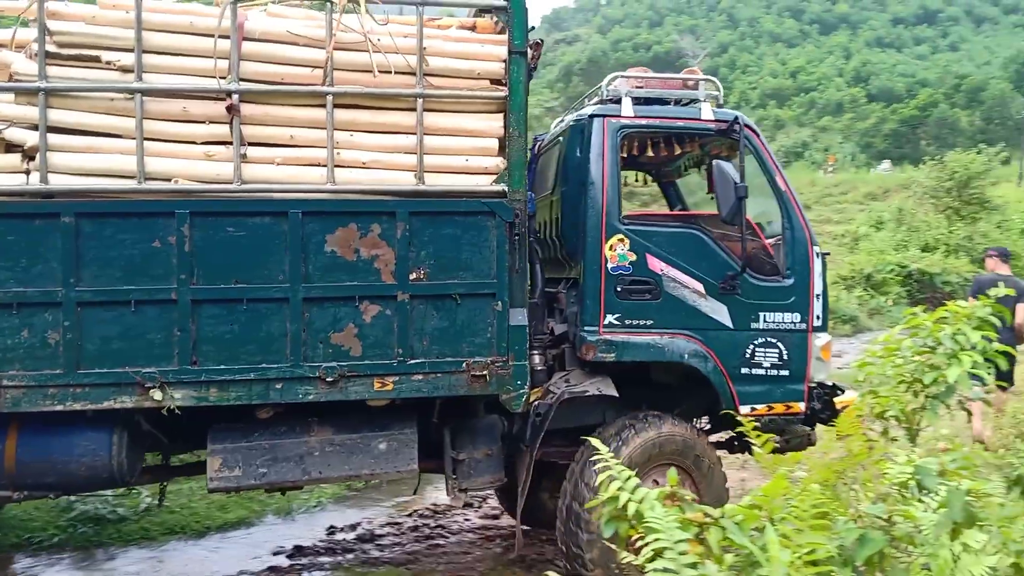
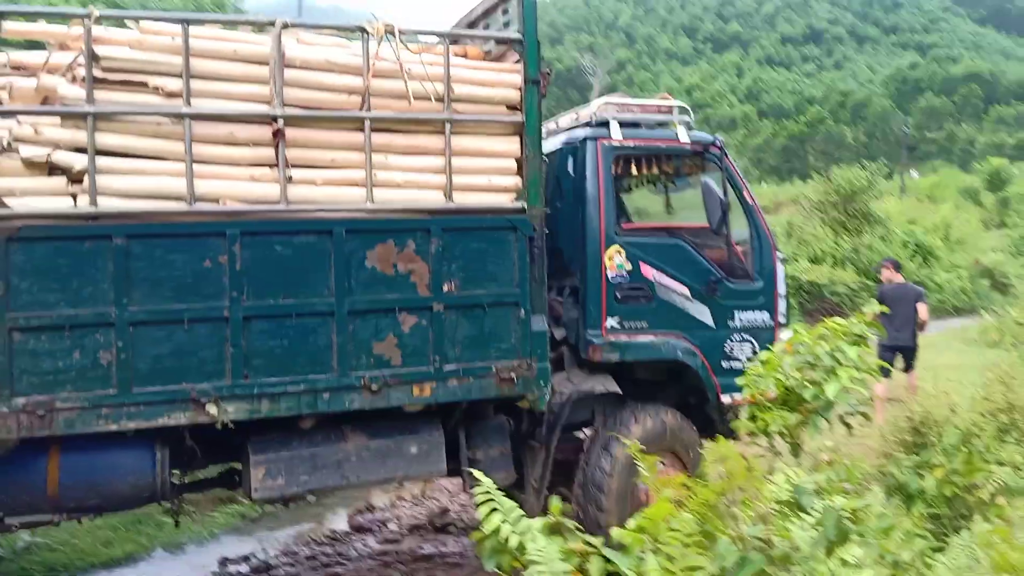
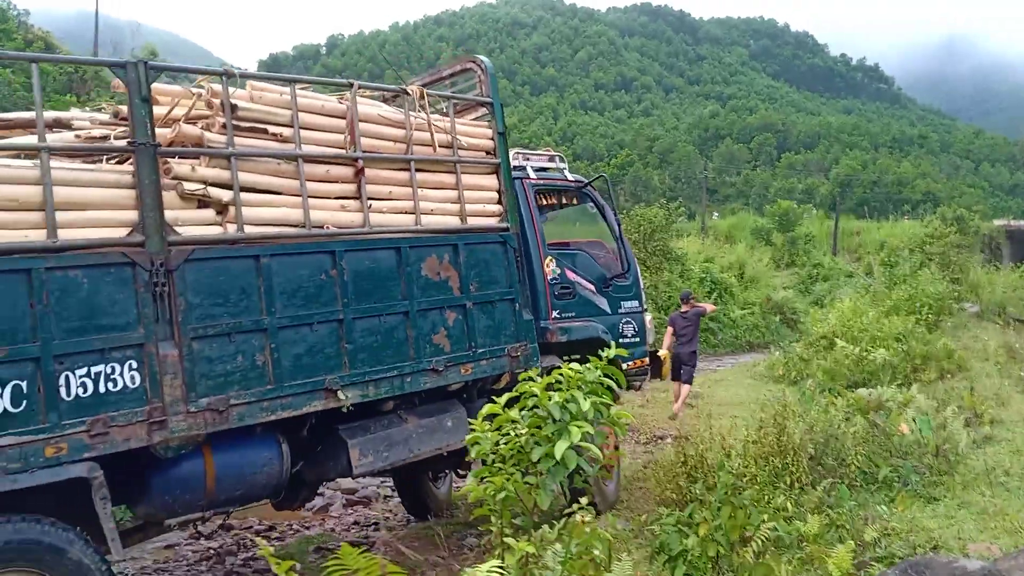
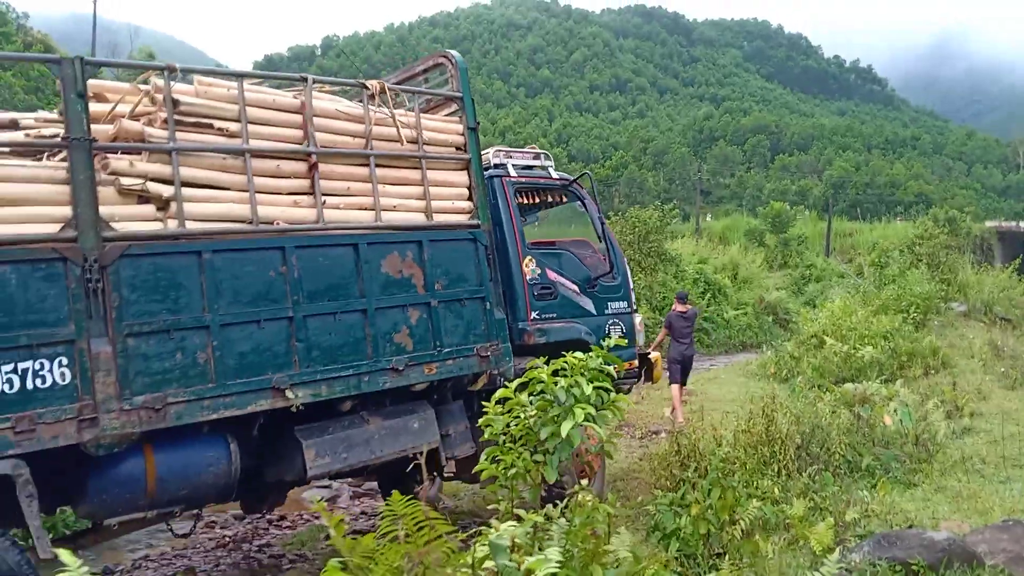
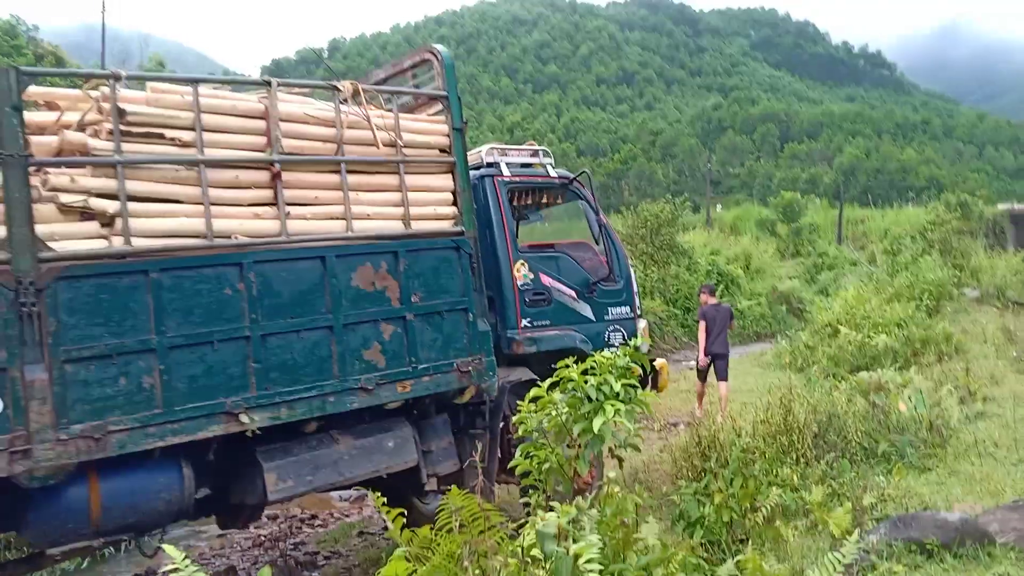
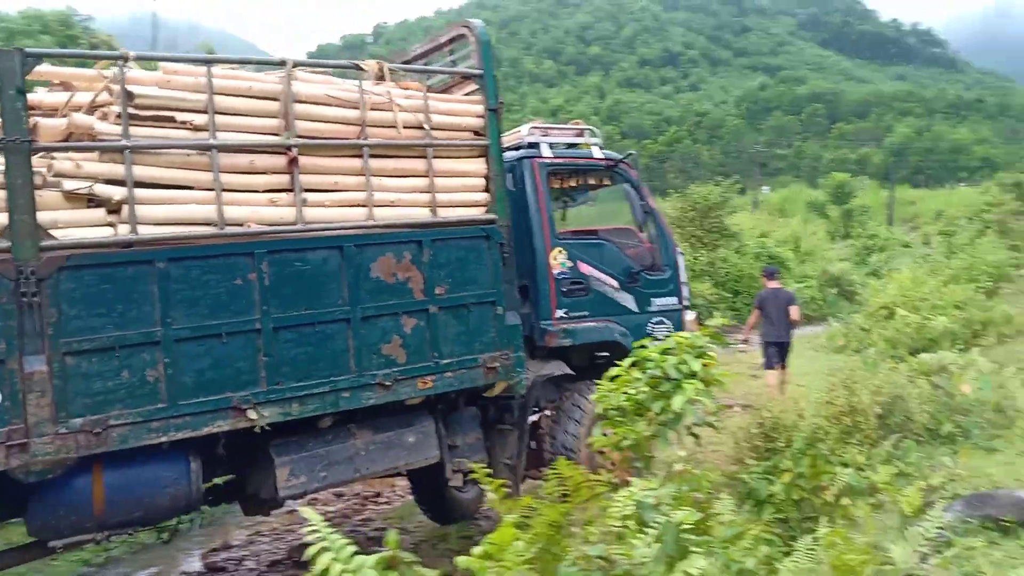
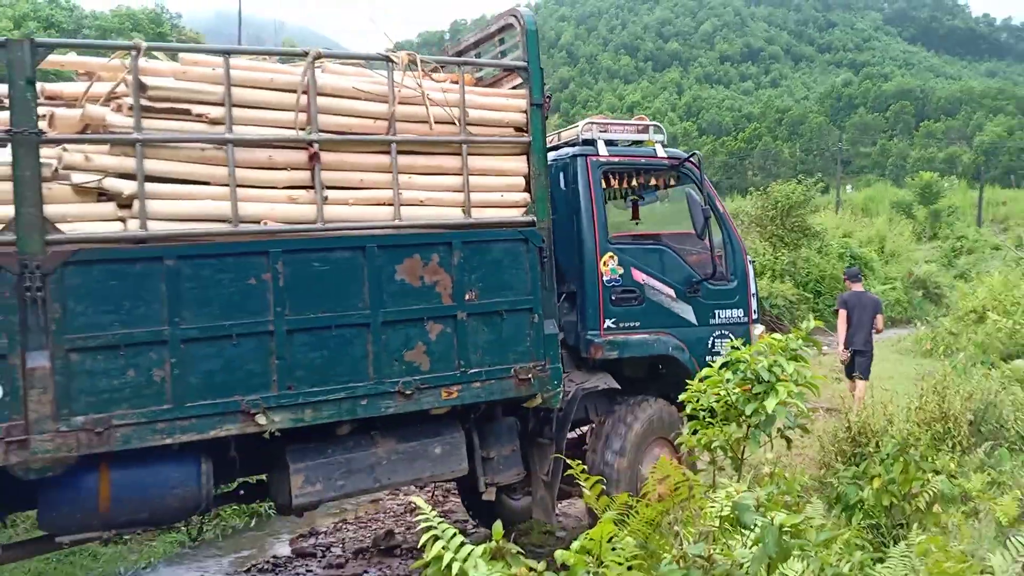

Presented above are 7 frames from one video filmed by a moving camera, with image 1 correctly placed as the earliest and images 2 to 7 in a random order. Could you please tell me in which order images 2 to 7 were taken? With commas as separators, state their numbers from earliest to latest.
2, 7, 6, 5, 4, 3
